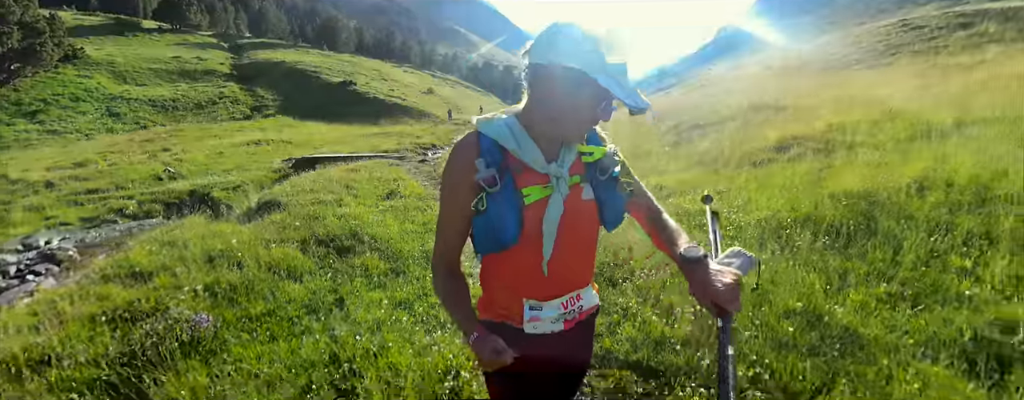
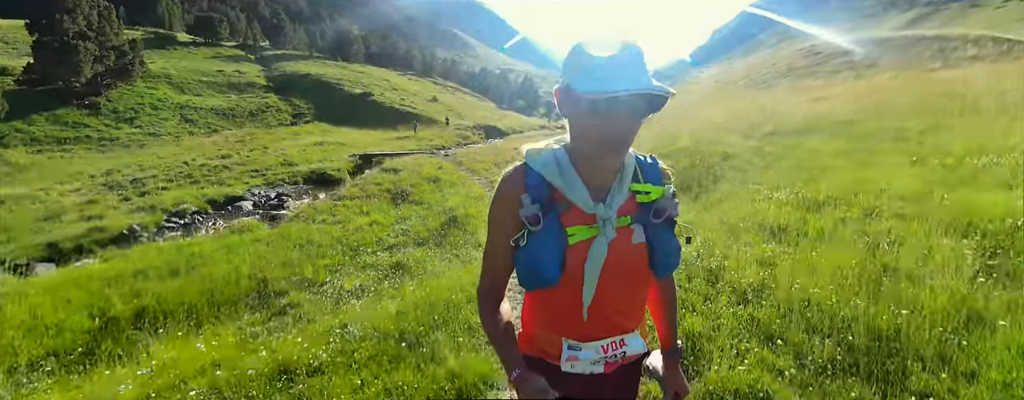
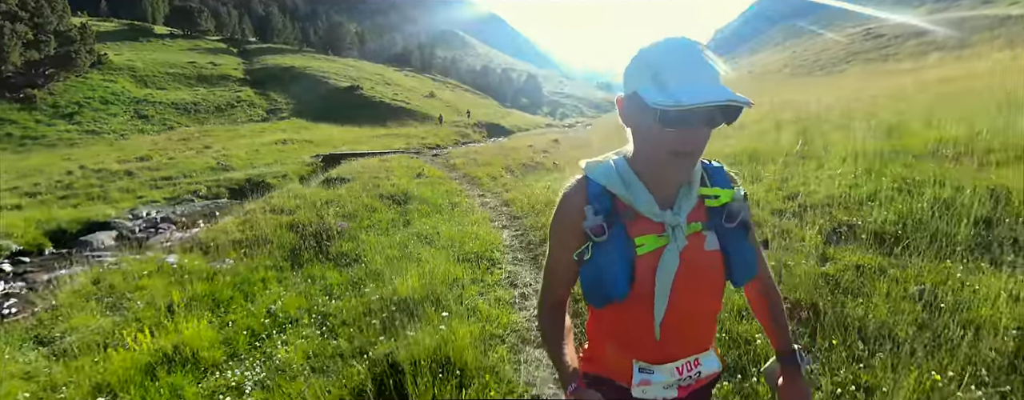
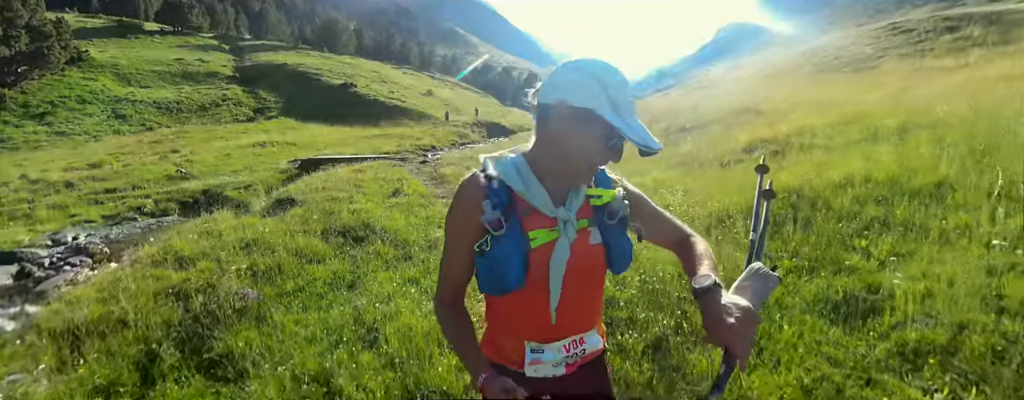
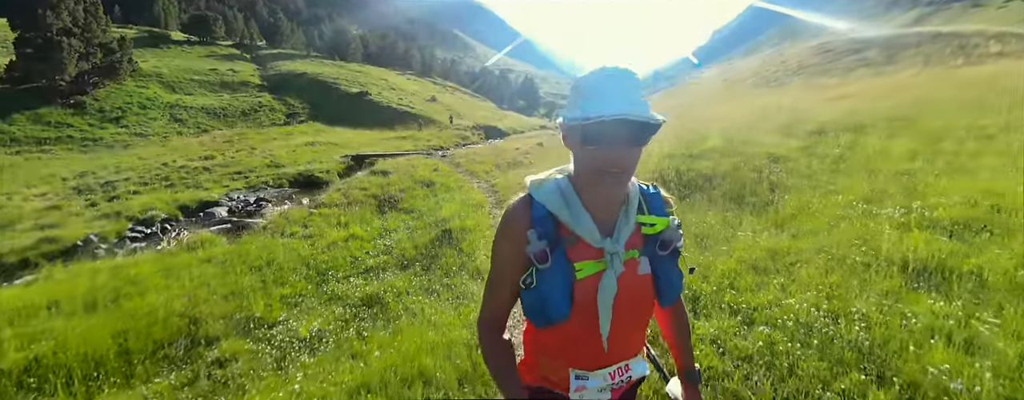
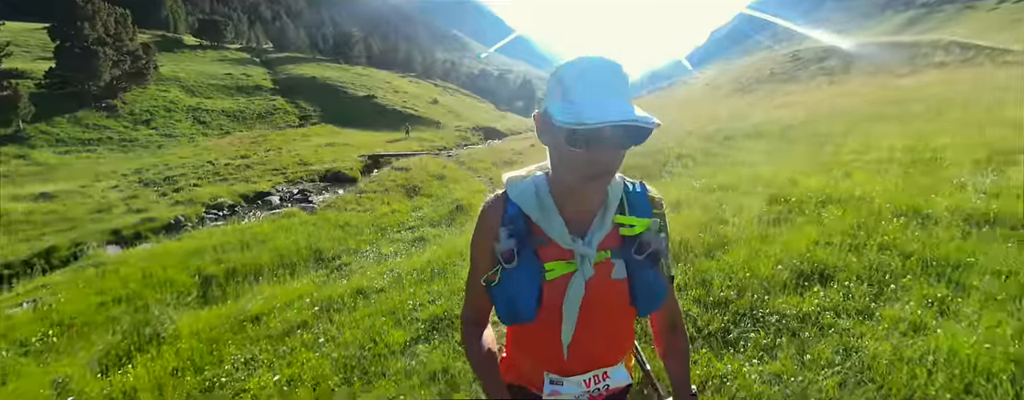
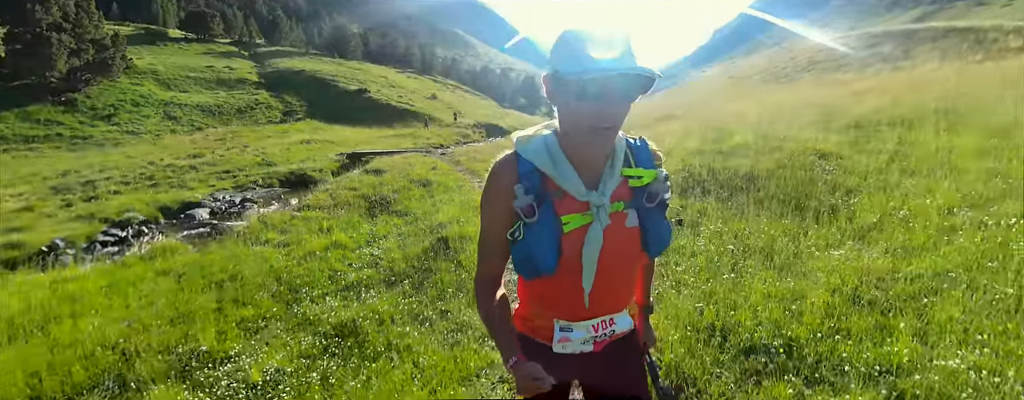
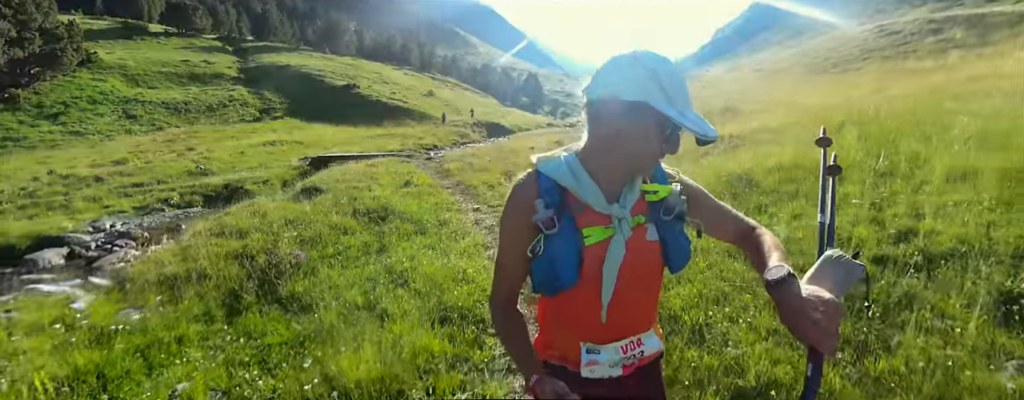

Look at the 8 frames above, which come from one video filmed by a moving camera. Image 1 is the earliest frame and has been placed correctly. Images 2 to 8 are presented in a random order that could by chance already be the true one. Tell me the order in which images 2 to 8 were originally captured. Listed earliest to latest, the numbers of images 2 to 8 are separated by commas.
4, 8, 3, 7, 5, 2, 6
